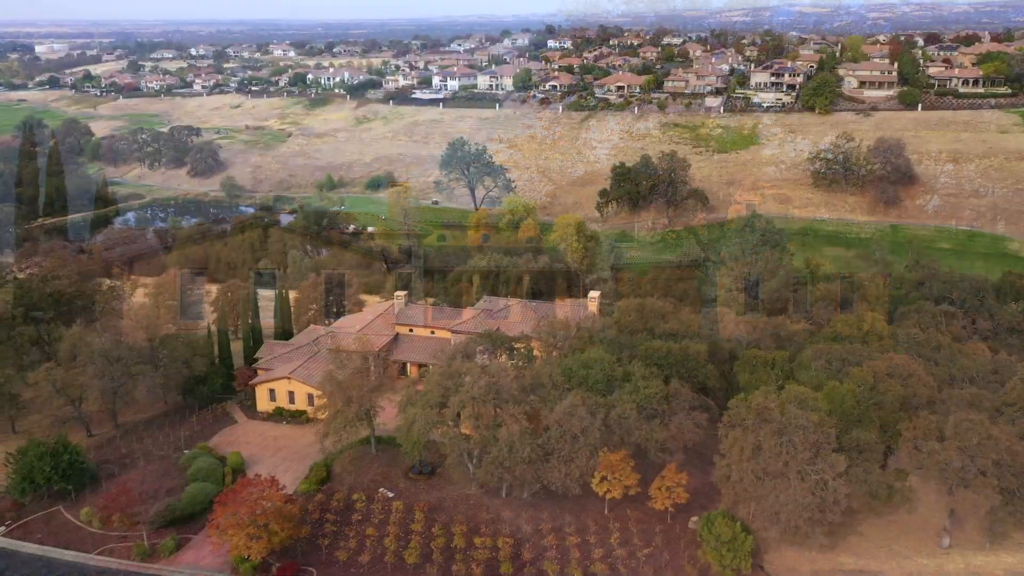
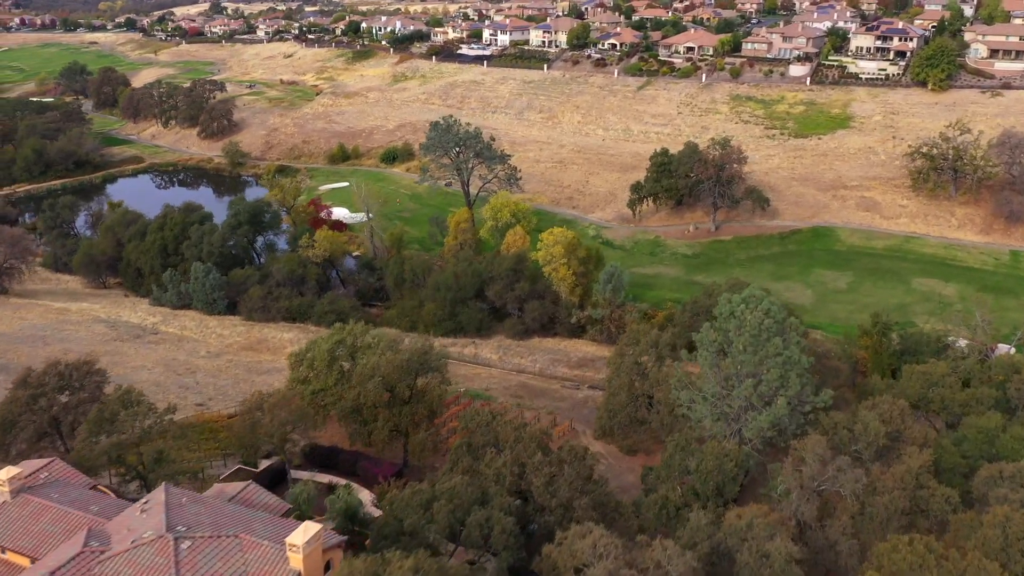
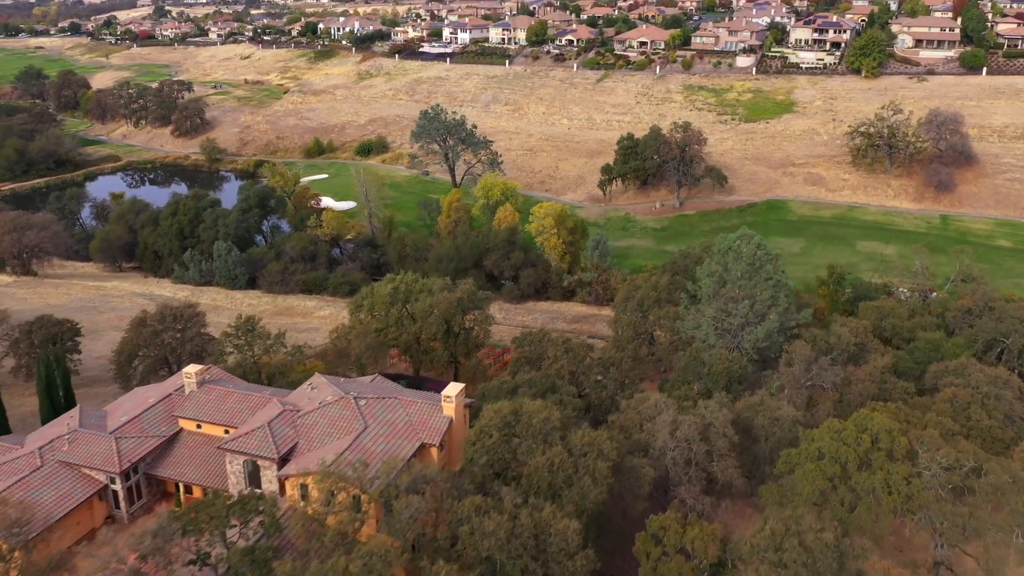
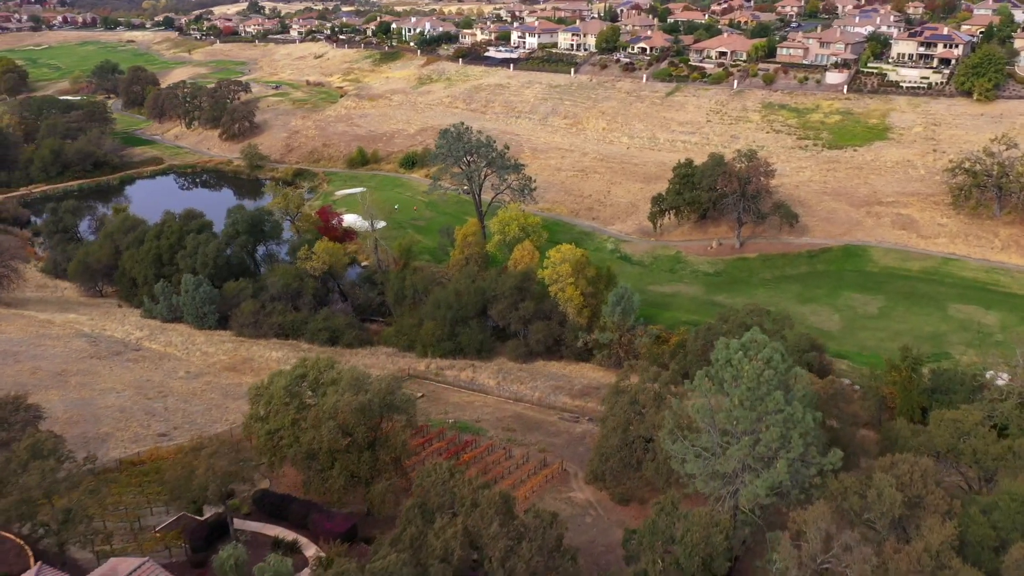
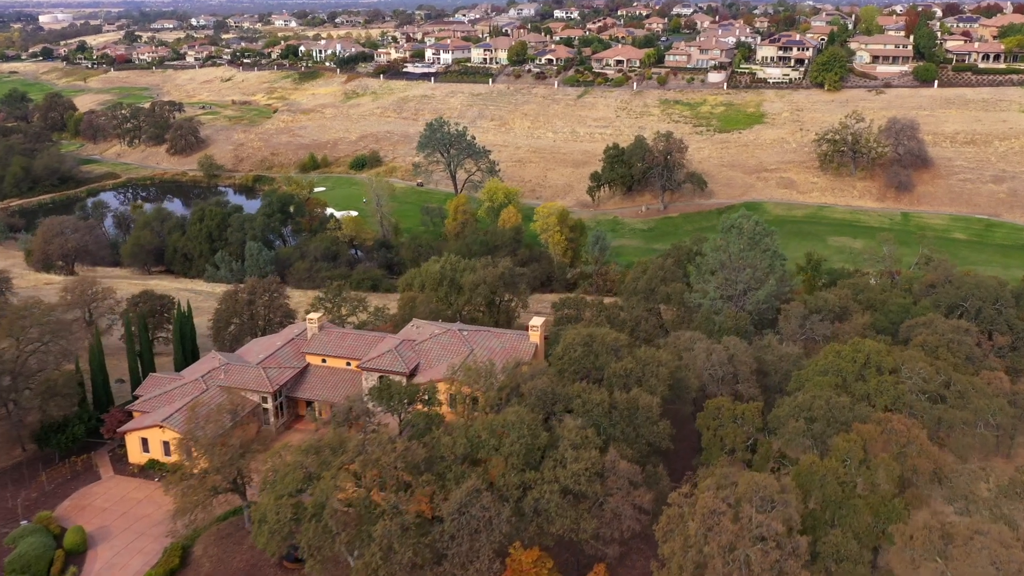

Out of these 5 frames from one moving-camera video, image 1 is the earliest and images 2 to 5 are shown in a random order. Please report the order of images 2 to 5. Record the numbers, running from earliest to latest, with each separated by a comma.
5, 3, 2, 4
